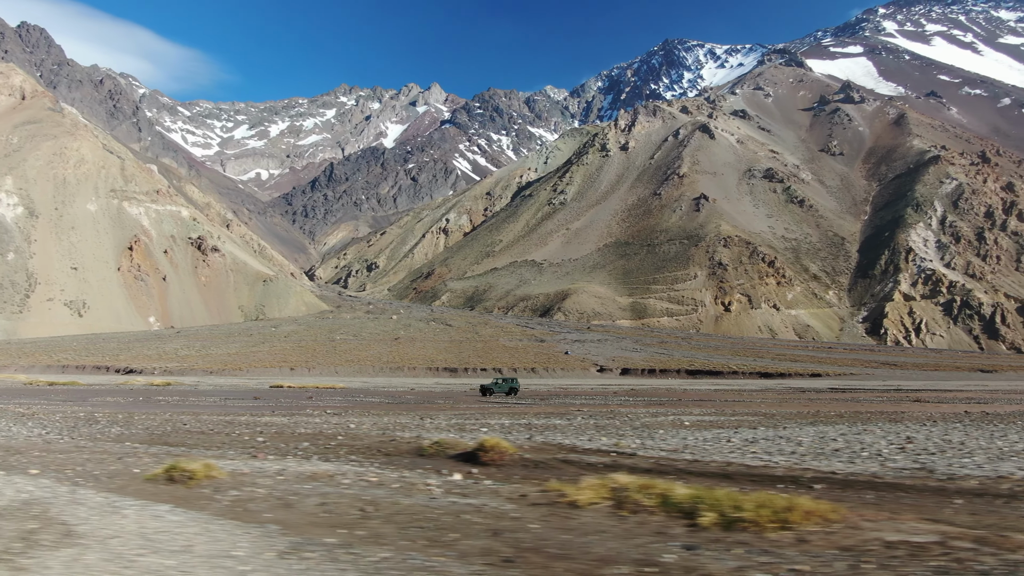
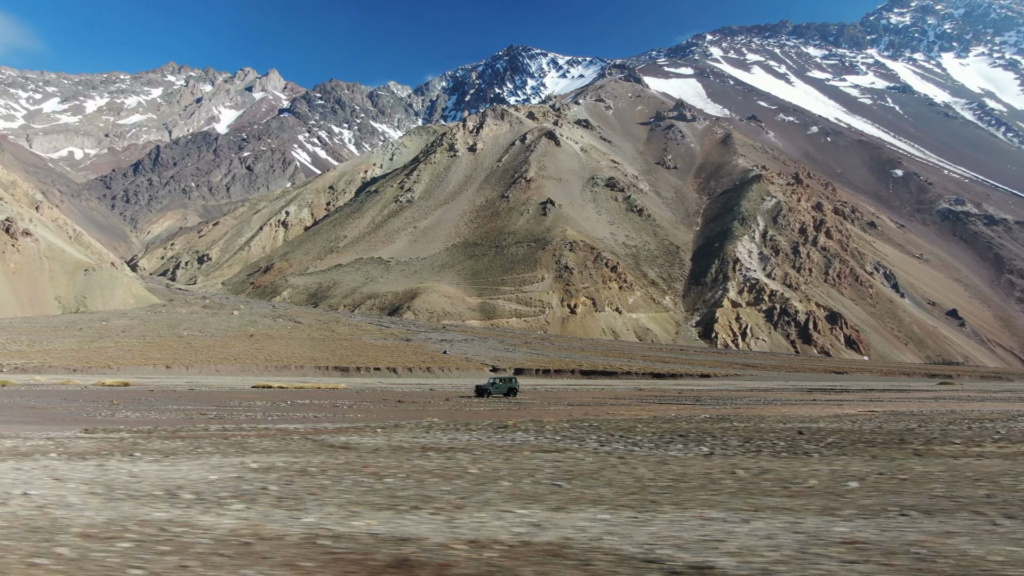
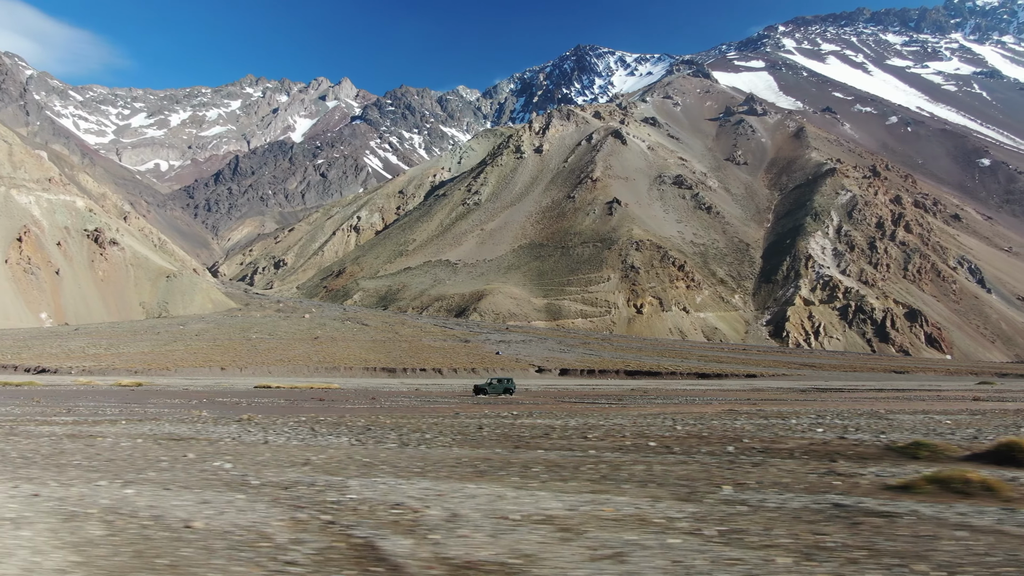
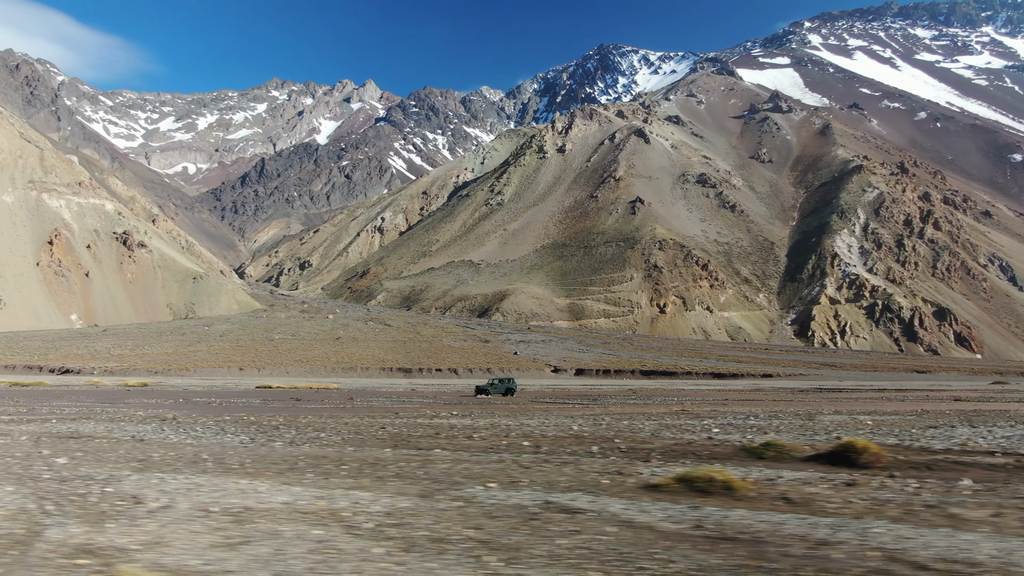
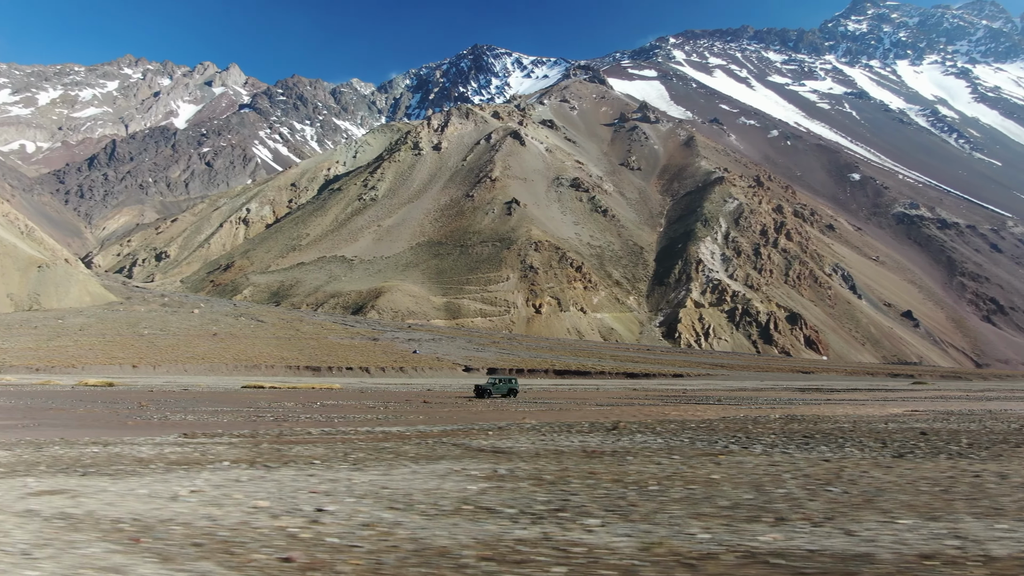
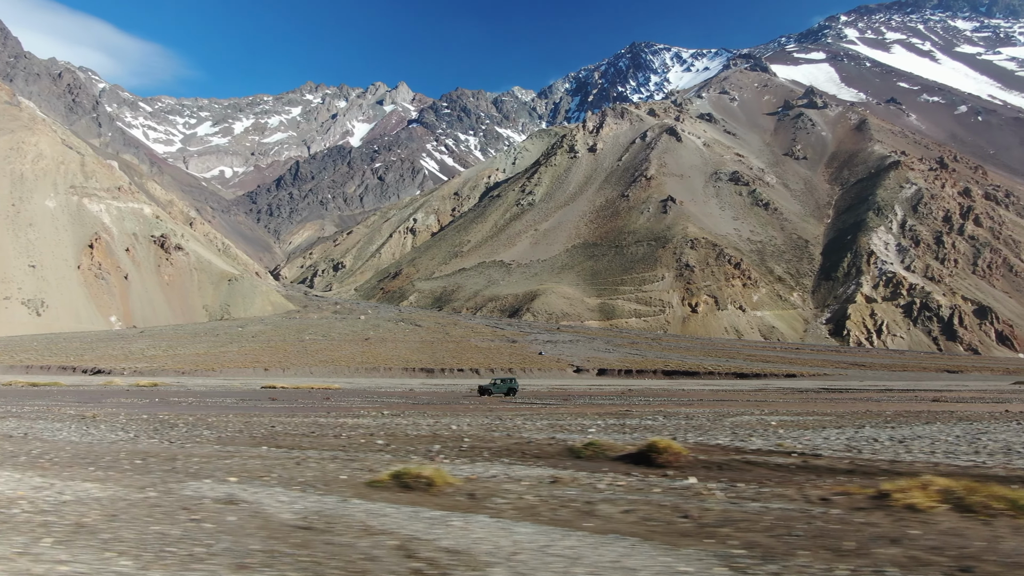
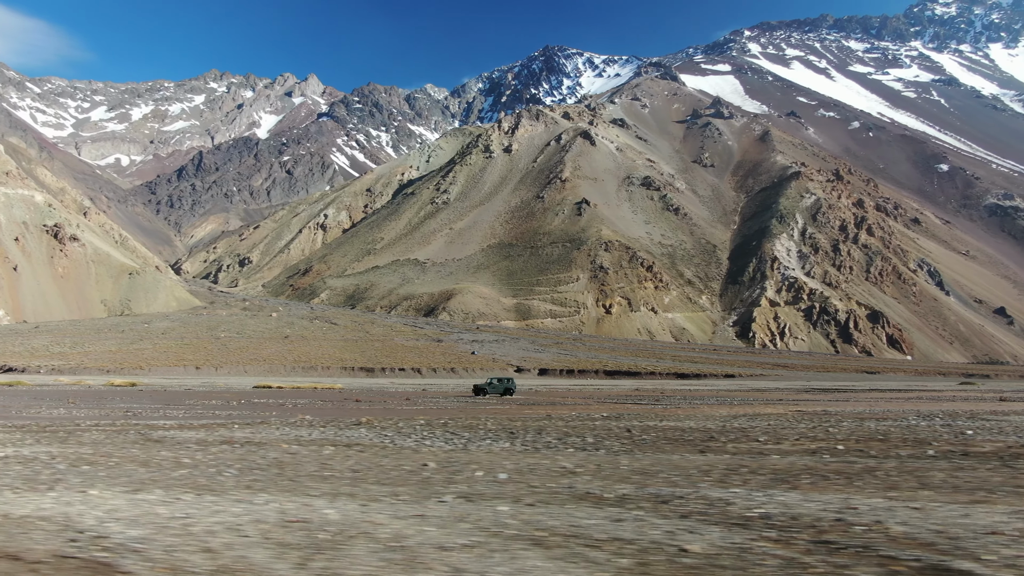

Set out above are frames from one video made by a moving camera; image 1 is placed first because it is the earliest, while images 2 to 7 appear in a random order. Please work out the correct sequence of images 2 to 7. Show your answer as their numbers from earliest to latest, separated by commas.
6, 4, 3, 7, 2, 5
